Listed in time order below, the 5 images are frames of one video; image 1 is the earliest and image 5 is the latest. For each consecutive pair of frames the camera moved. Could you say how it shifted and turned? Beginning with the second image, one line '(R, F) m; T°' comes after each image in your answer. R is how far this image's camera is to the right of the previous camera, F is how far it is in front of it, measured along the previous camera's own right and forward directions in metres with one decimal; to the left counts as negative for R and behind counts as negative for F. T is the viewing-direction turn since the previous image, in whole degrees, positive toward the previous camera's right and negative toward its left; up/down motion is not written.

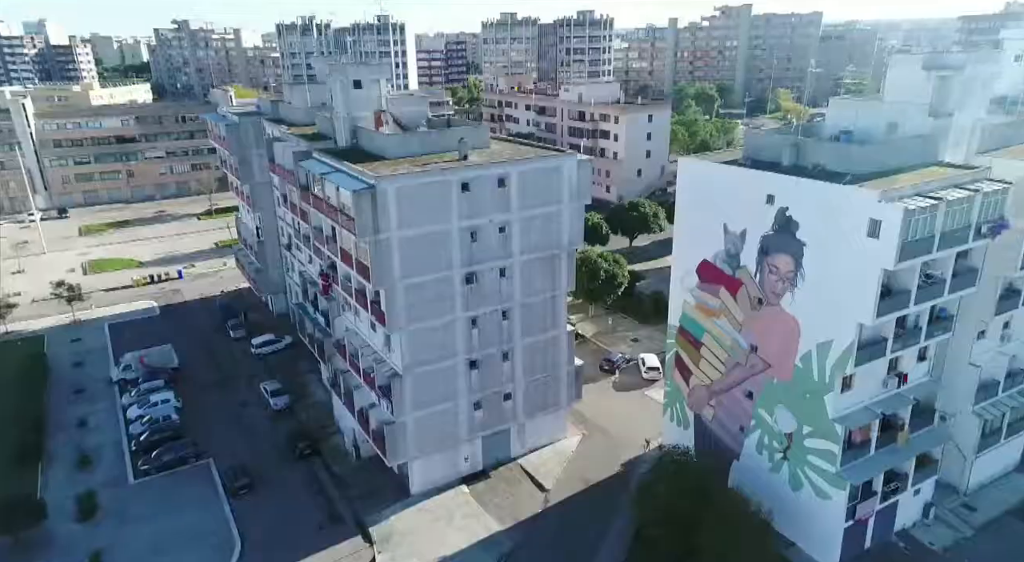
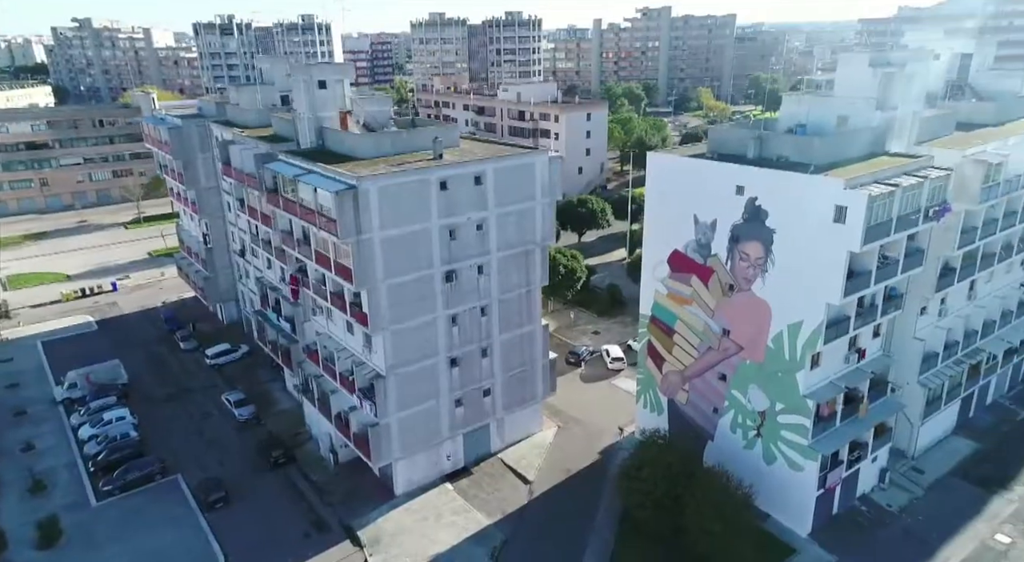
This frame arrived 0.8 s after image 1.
(-2.9, -0.4) m; +6°
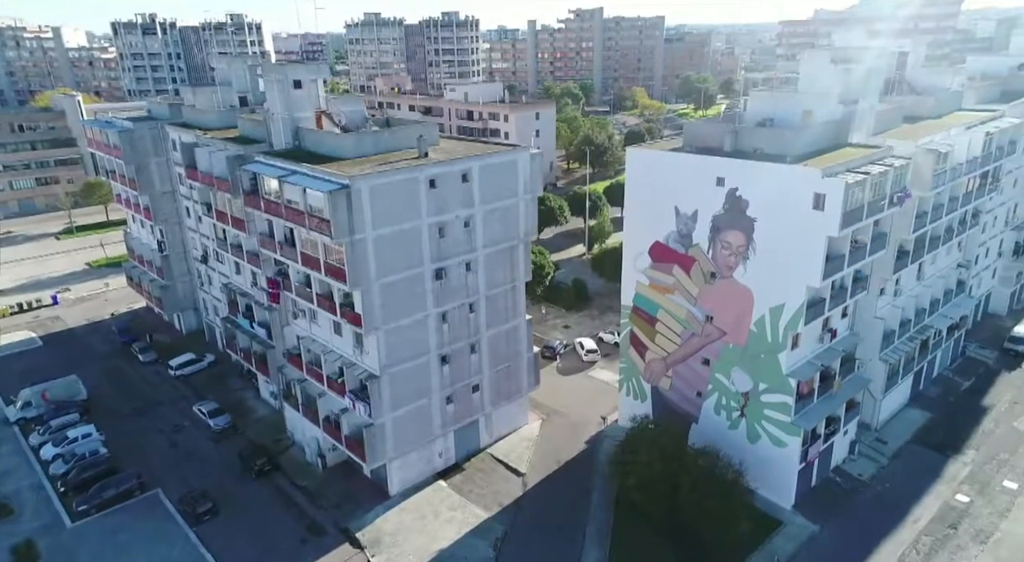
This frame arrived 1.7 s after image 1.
(-3.1, -0.4) m; +6°
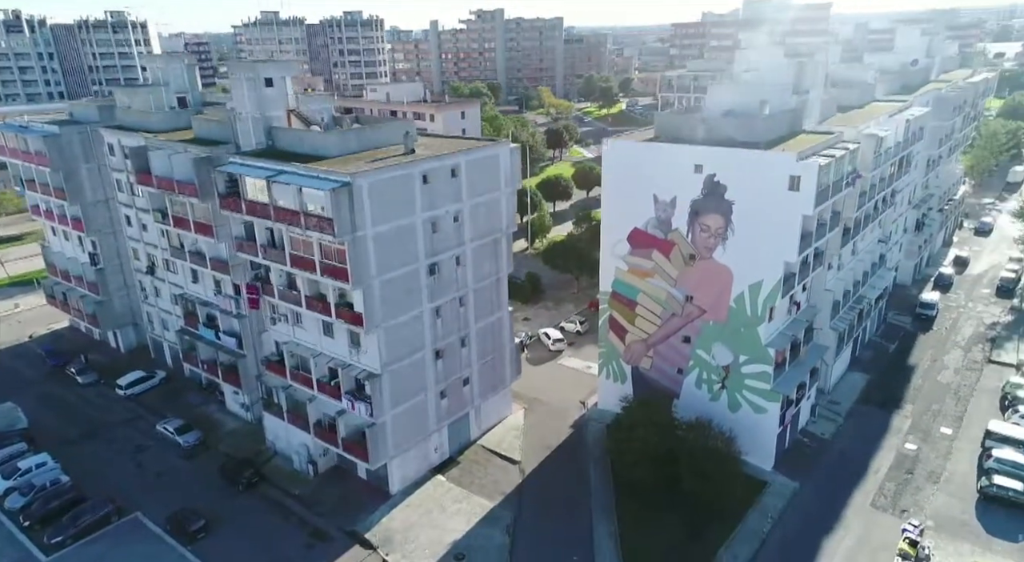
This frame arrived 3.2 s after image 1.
(-5.4, -0.3) m; +9°
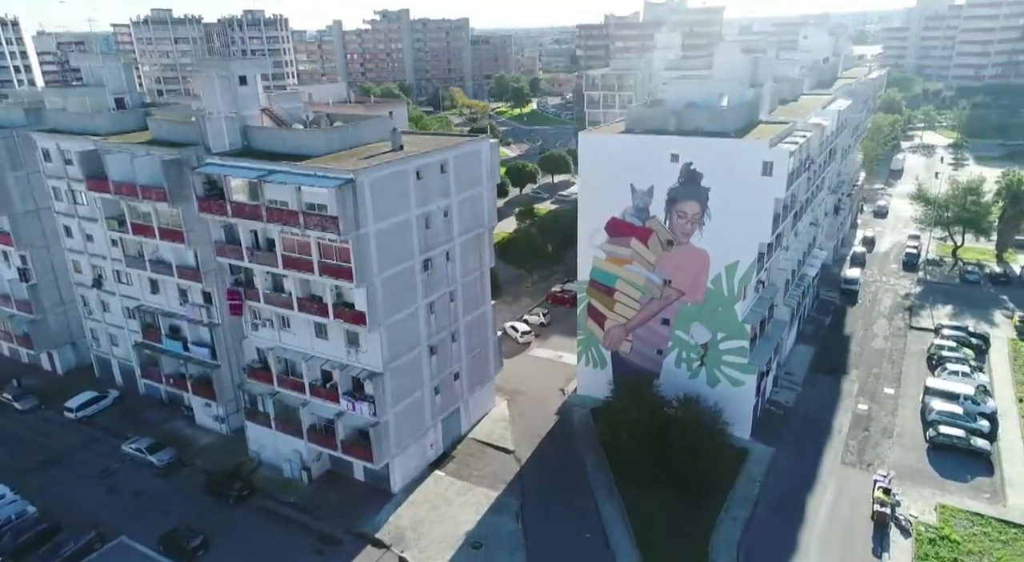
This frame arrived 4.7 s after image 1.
(-5.2, -0.2) m; +8°
